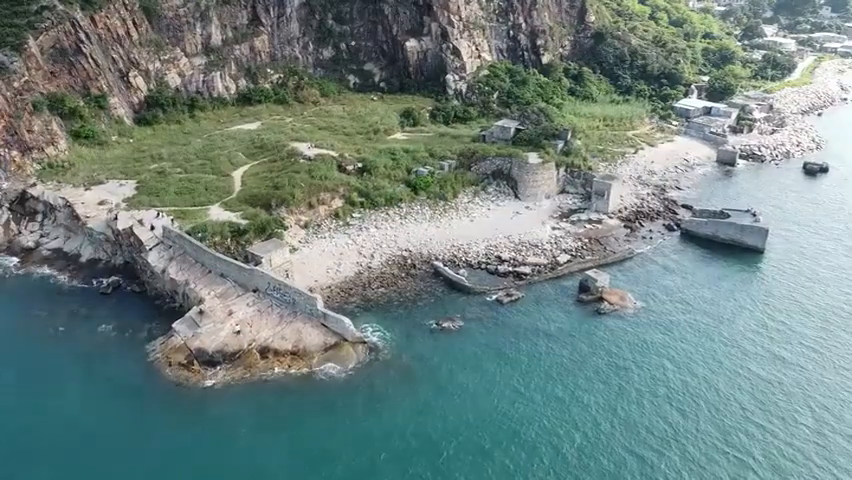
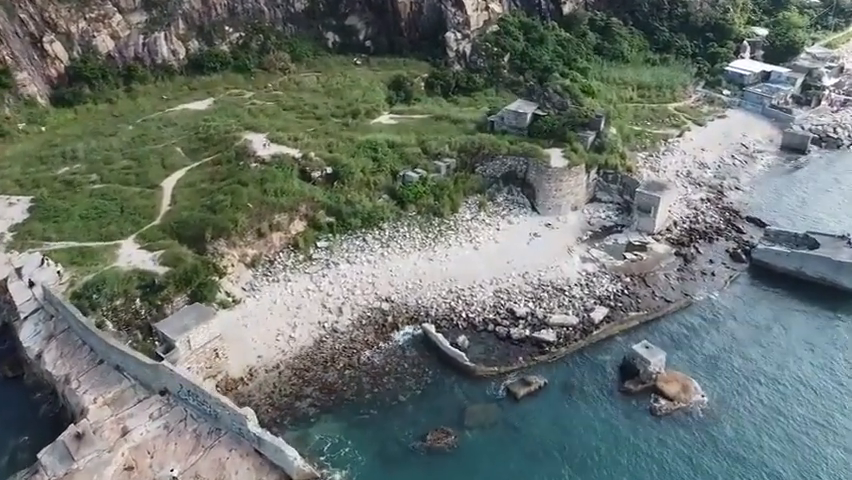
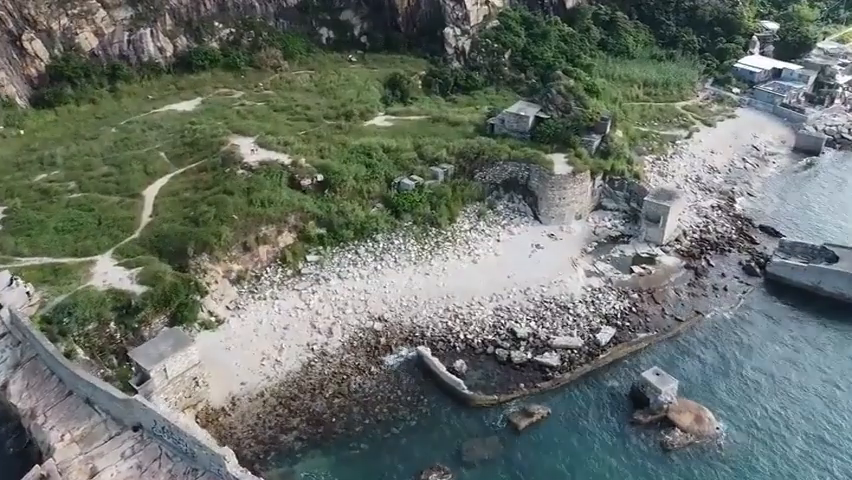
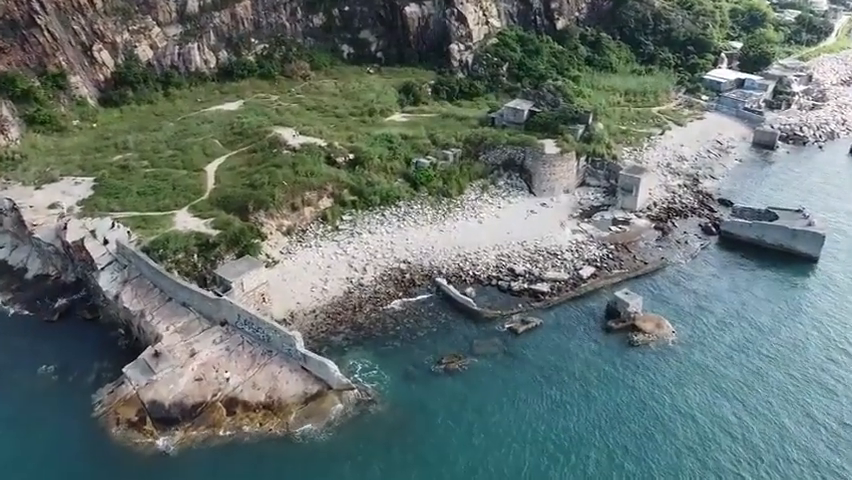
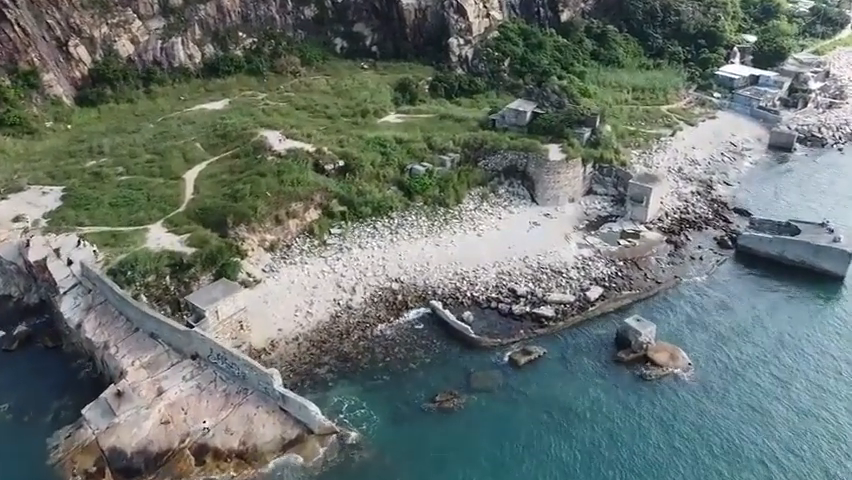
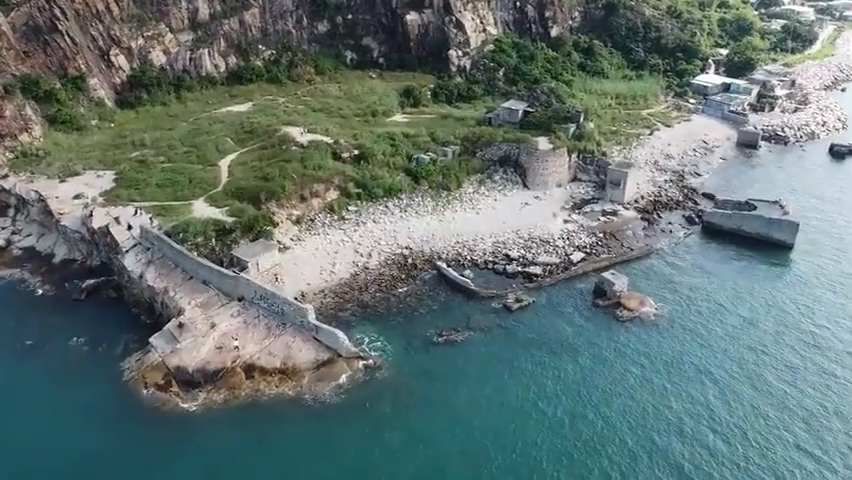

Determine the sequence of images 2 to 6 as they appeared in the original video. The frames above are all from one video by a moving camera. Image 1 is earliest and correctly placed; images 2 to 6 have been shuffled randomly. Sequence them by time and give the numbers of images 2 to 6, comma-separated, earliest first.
6, 4, 5, 2, 3
